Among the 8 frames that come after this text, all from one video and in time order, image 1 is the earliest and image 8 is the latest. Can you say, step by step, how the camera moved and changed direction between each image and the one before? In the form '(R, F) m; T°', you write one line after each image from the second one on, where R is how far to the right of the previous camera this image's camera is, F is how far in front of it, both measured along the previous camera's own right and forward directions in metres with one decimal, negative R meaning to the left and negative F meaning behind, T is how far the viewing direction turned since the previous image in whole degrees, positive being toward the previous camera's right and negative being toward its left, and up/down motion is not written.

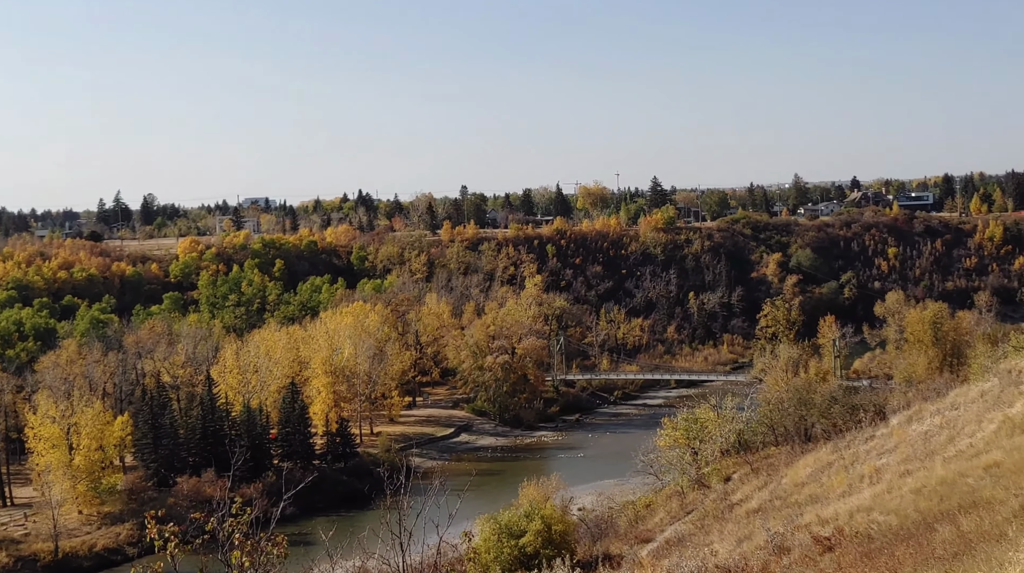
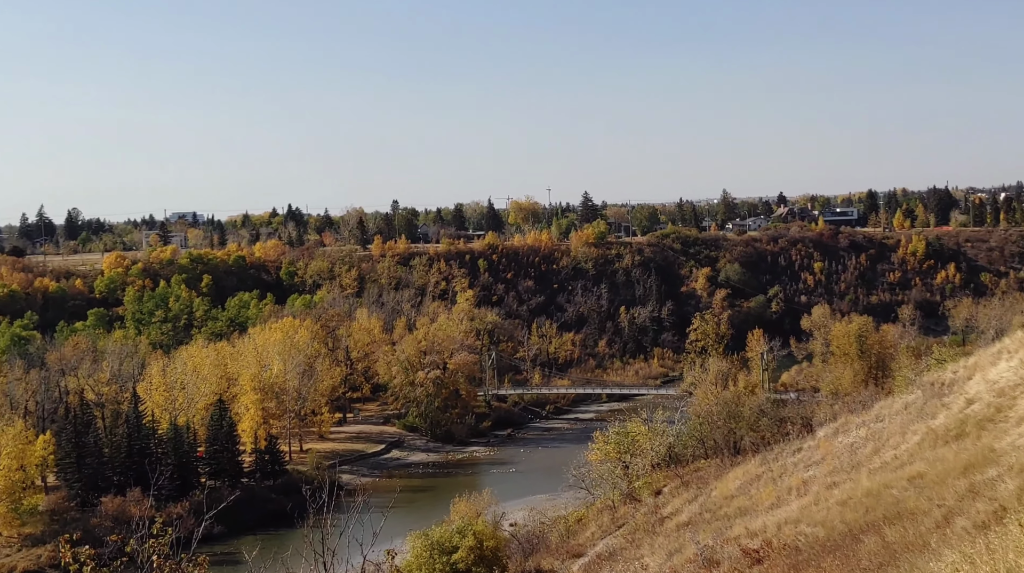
(+0.1, 0.0) m; +3°
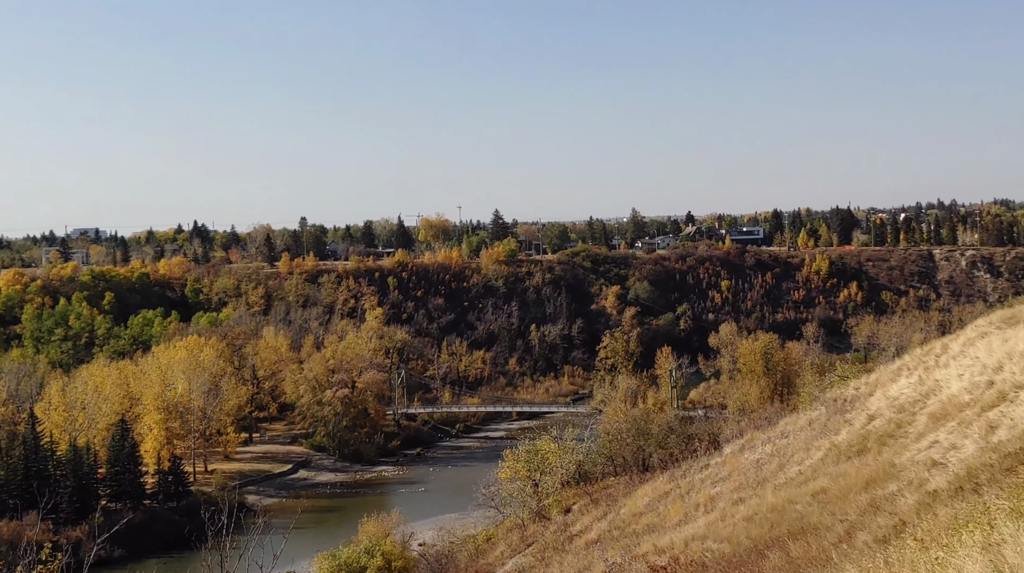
(+0.4, +0.1) m; +4°
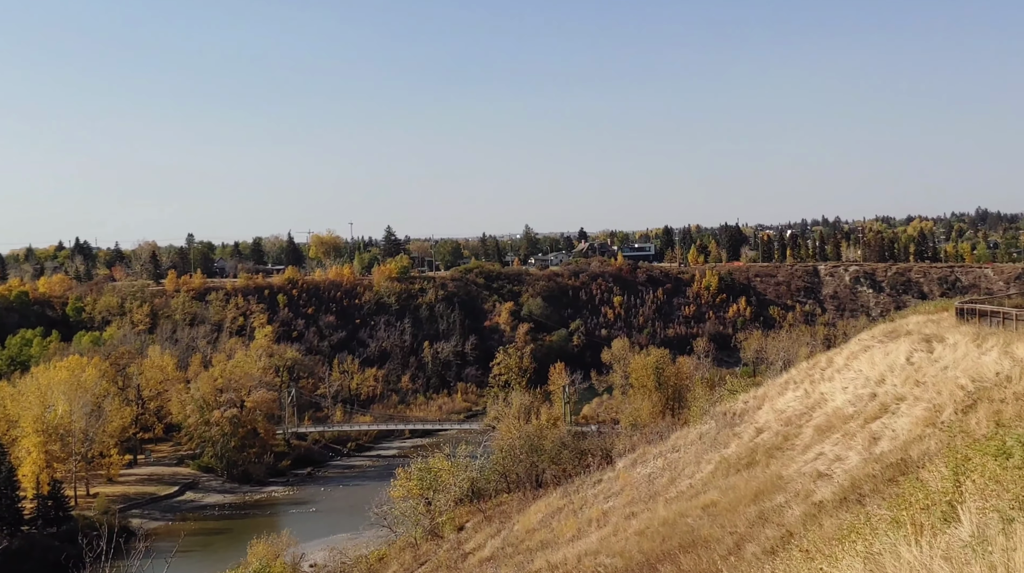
(+0.5, +0.1) m; +4°
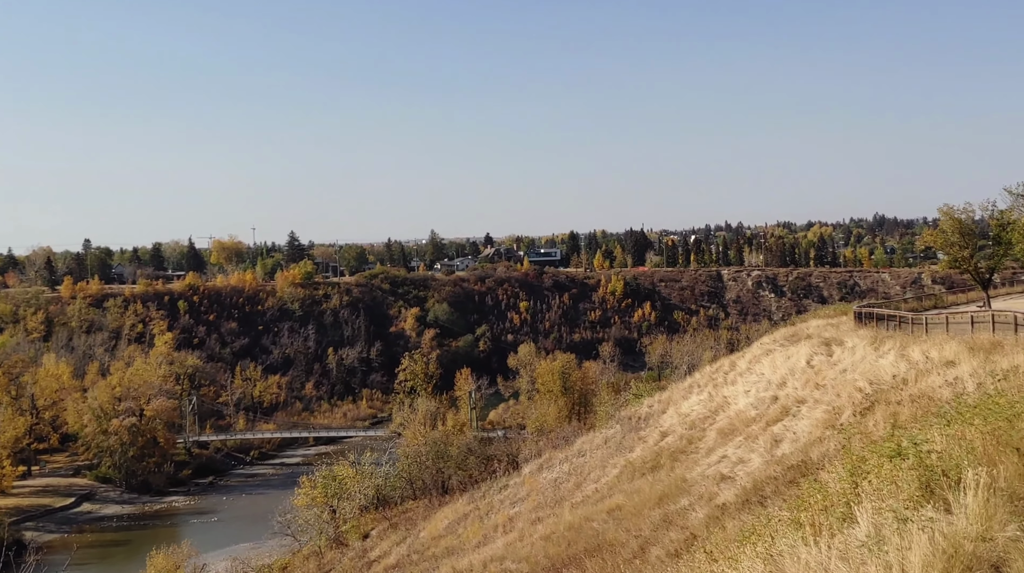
(+0.5, +0.1) m; +4°
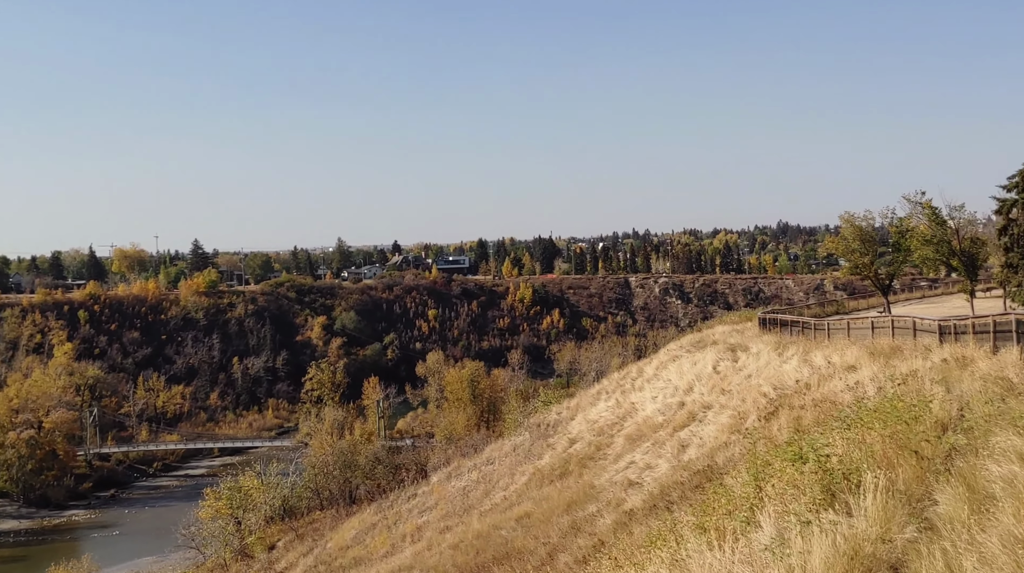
(+0.7, +0.1) m; +4°
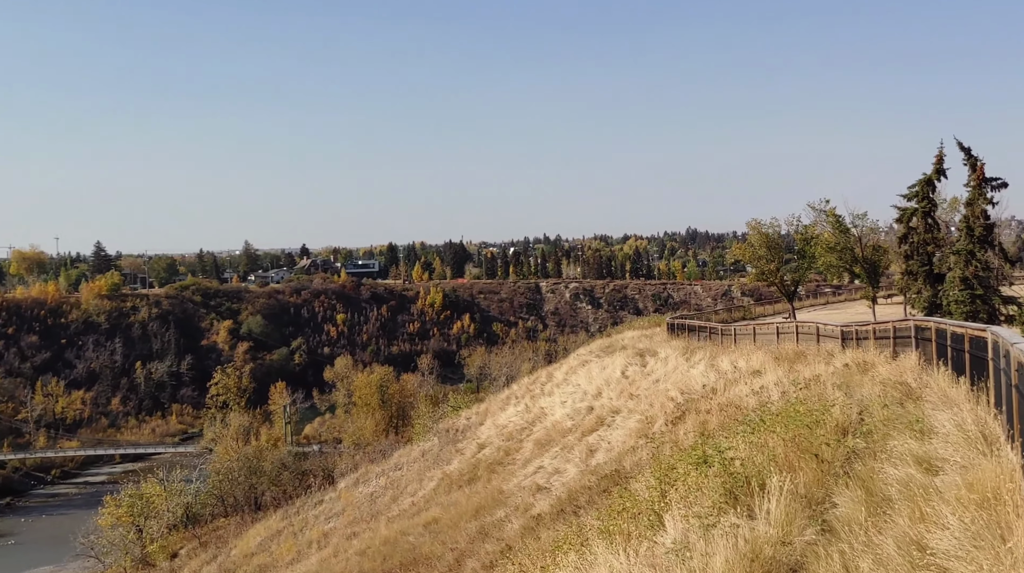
(+0.7, +0.1) m; +3°
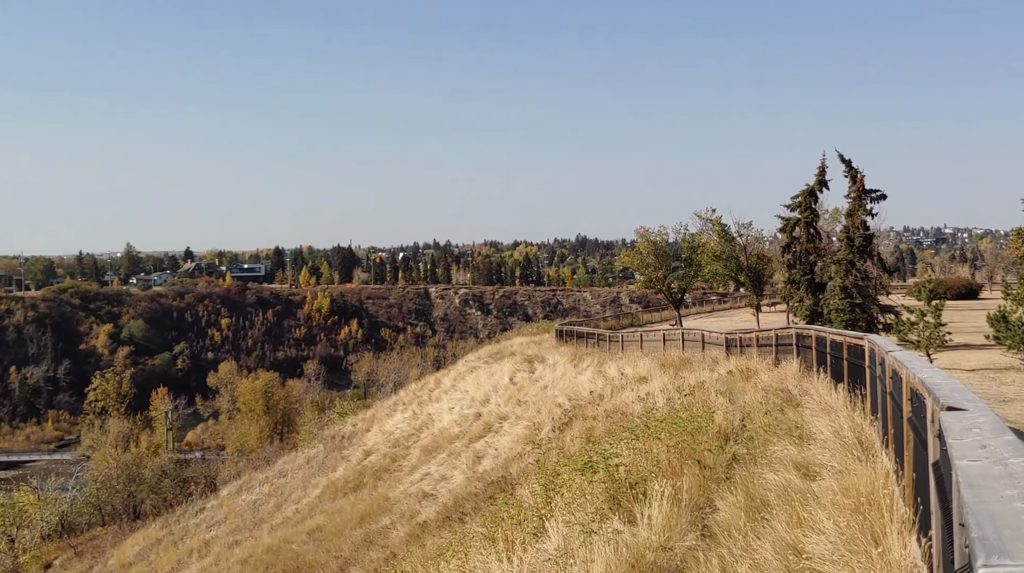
(+0.7, +0.1) m; +4°
